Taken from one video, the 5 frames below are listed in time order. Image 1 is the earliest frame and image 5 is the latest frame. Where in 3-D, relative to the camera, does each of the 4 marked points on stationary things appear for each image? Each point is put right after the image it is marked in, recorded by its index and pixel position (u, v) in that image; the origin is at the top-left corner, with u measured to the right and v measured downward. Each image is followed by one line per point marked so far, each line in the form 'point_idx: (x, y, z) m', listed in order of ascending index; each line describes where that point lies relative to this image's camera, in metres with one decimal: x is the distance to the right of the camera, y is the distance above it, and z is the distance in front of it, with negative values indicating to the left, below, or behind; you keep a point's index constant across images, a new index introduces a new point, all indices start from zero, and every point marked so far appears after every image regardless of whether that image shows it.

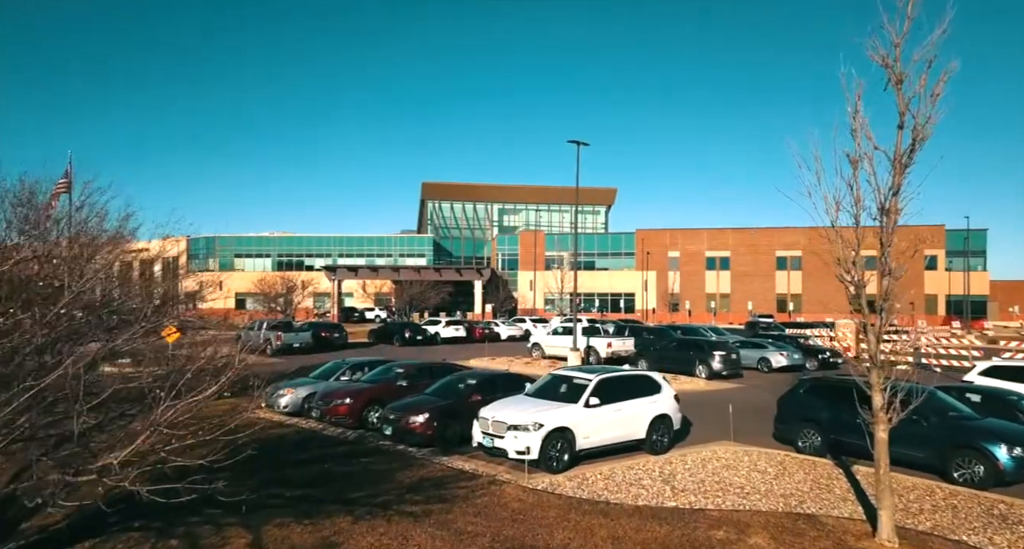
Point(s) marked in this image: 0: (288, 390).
0: (-4.5, -2.3, +13.3) m
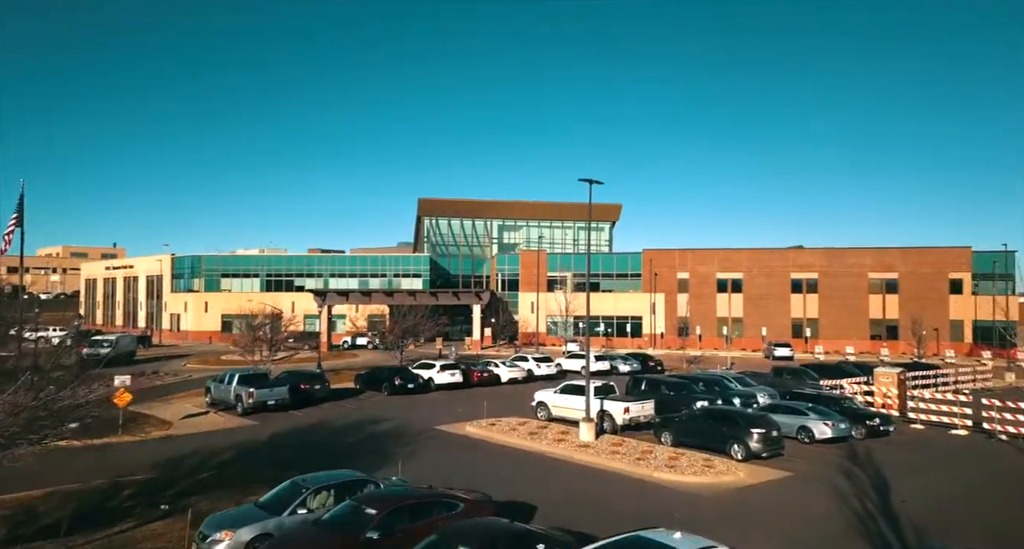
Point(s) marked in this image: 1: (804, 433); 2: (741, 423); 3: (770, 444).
0: (-4.4, -3.9, +10.3) m
1: (+8.7, -4.7, +20.0) m
2: (+6.2, -4.0, +18.1) m
3: (+6.8, -4.5, +17.7) m
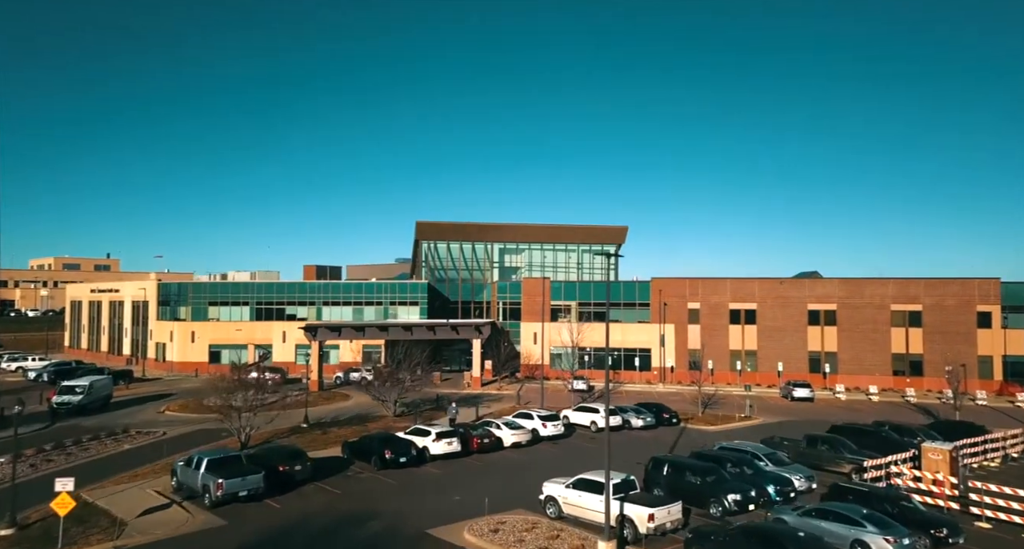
0: (-4.2, -6.2, +7.4) m
1: (+8.9, -7.0, +17.1) m
2: (+6.4, -6.3, +15.2) m
3: (+7.0, -6.7, +14.8) m
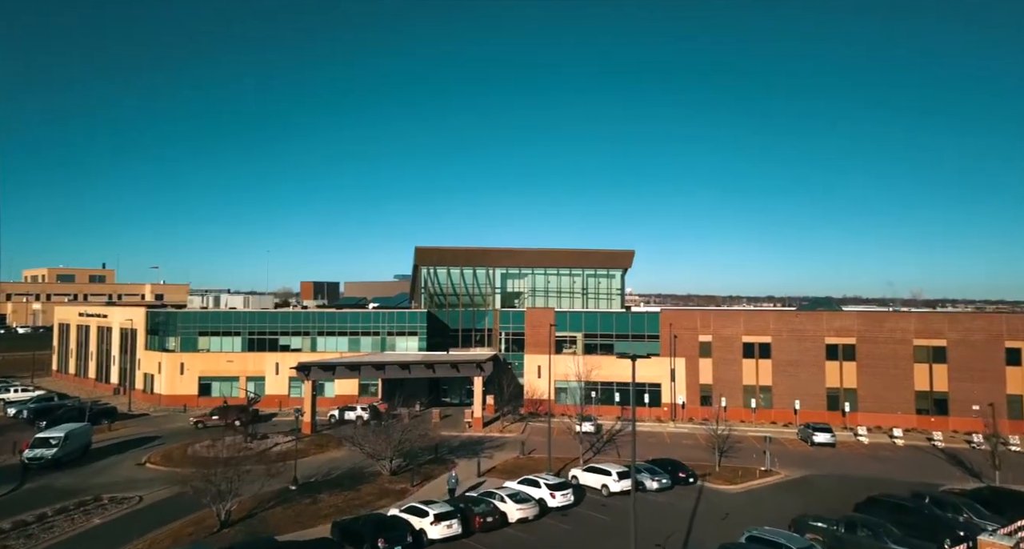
0: (-4.0, -8.5, +4.9) m
1: (+9.1, -9.3, +14.6) m
2: (+6.6, -8.6, +12.7) m
3: (+7.2, -9.1, +12.3) m
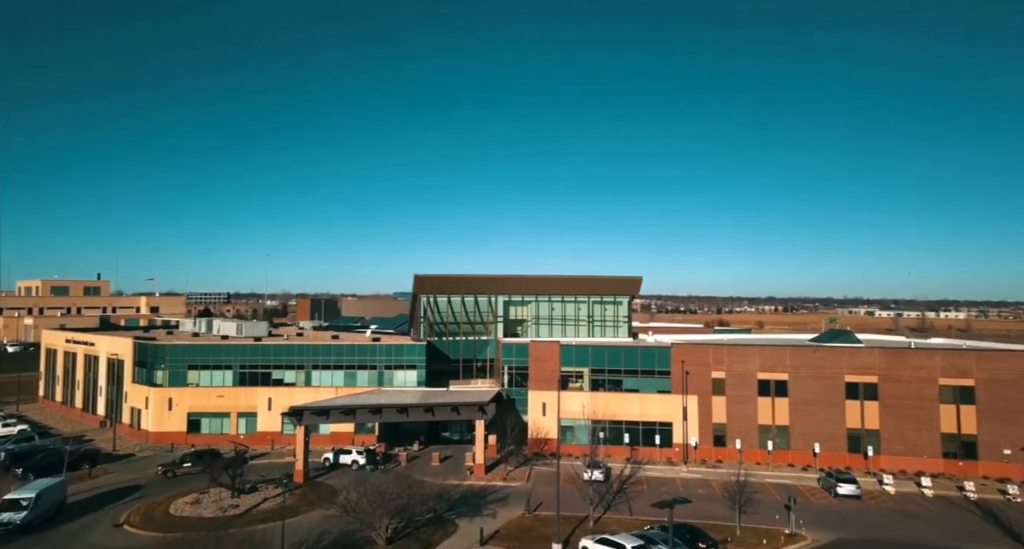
0: (-3.8, -10.9, +2.4) m
1: (+9.4, -11.7, +12.0) m
2: (+6.8, -11.0, +10.1) m
3: (+7.5, -11.5, +9.8) m
